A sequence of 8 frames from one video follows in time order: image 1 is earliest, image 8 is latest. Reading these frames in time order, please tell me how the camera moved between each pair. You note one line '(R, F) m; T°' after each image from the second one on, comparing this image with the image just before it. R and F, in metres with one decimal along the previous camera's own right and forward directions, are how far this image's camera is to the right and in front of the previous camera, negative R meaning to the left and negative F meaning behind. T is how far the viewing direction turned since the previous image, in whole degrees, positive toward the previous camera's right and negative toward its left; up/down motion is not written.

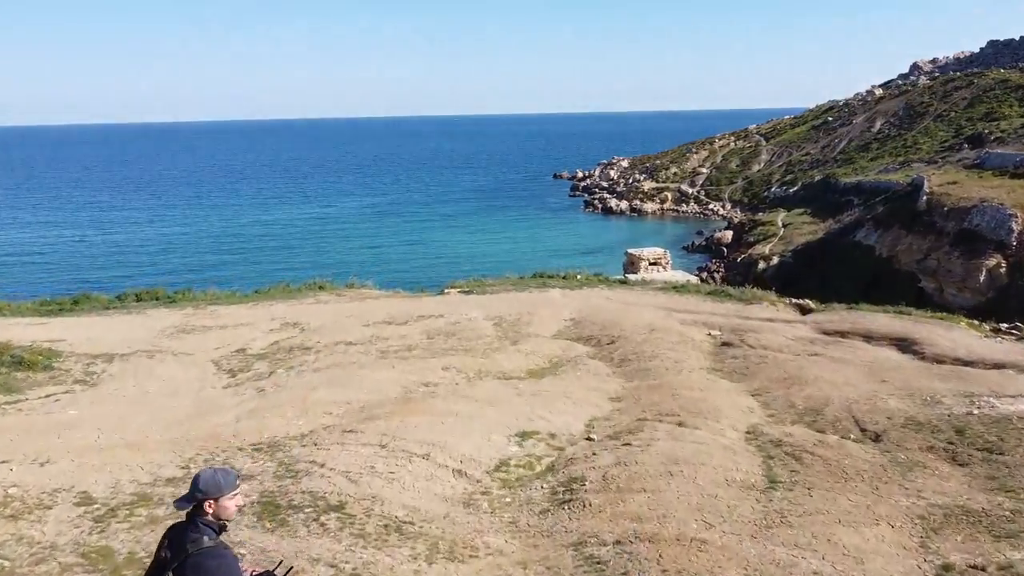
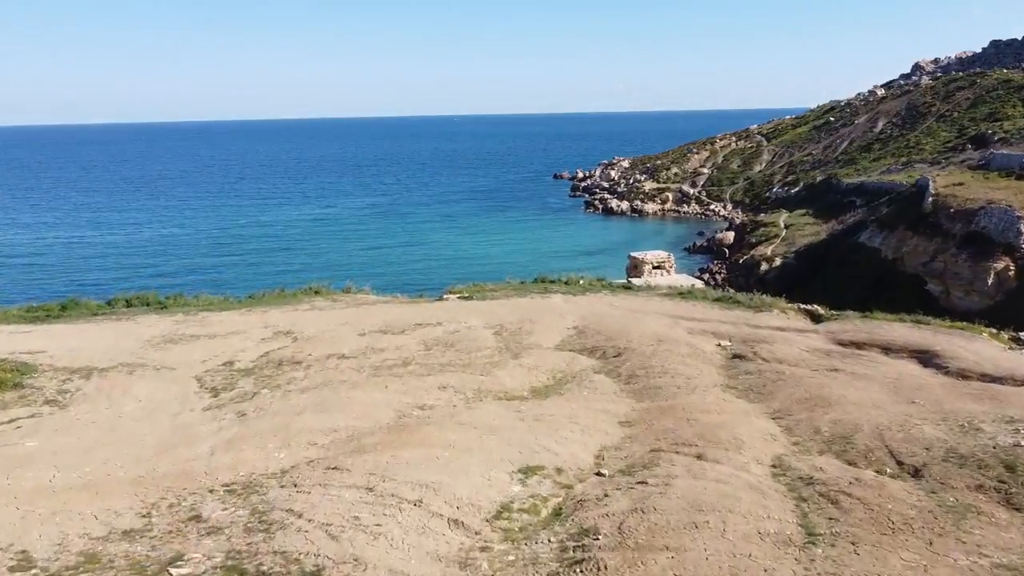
(0.0, +0.6) m; 0°
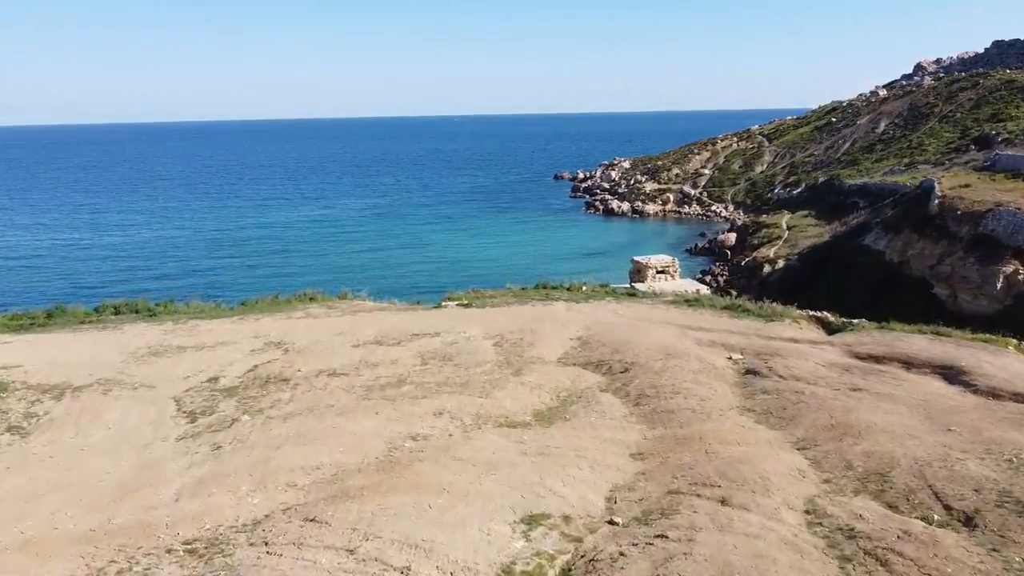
(0.0, +0.6) m; 0°
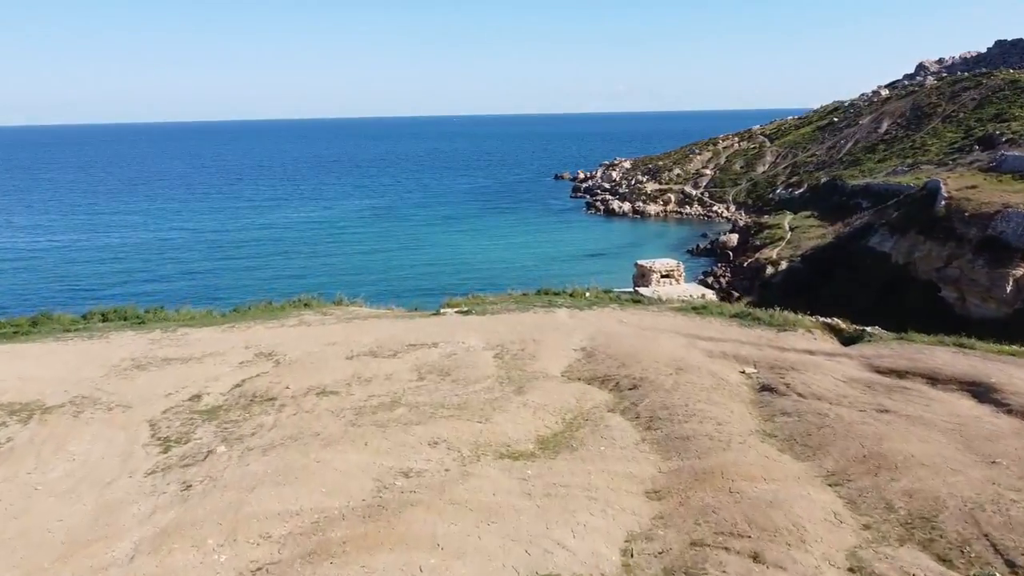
(0.0, +0.6) m; 0°
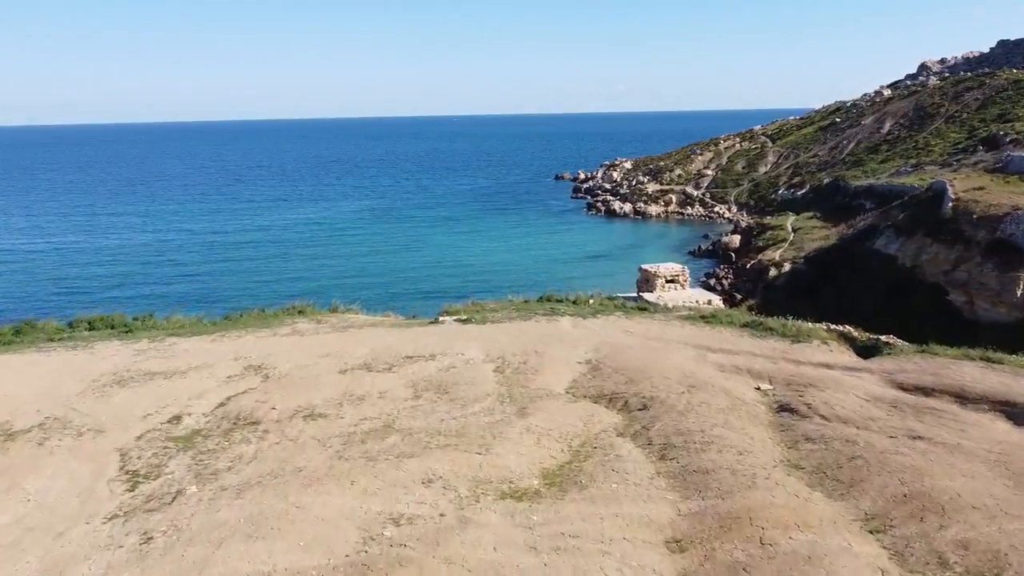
(0.0, +0.7) m; 0°
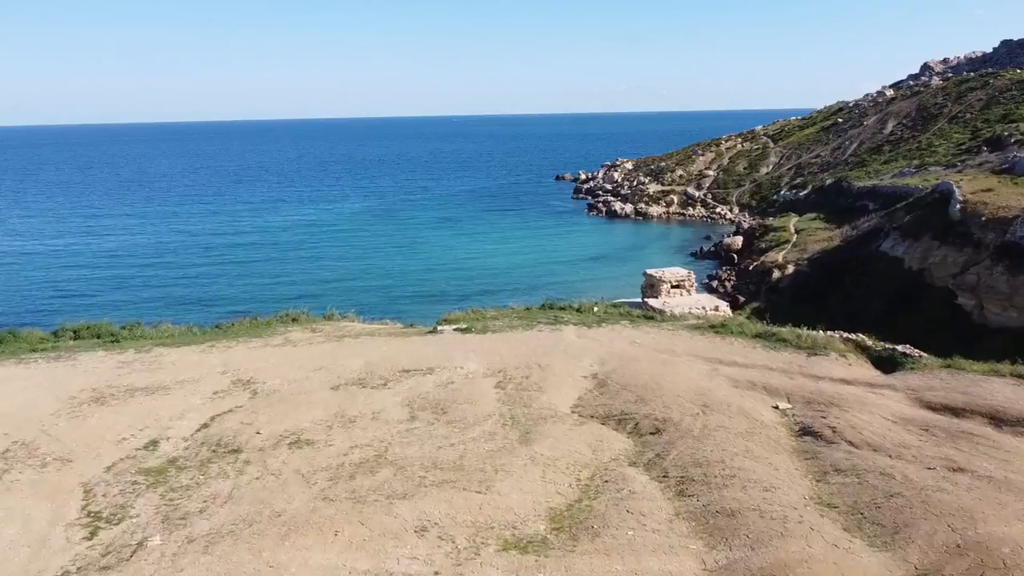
(0.0, +0.7) m; 0°
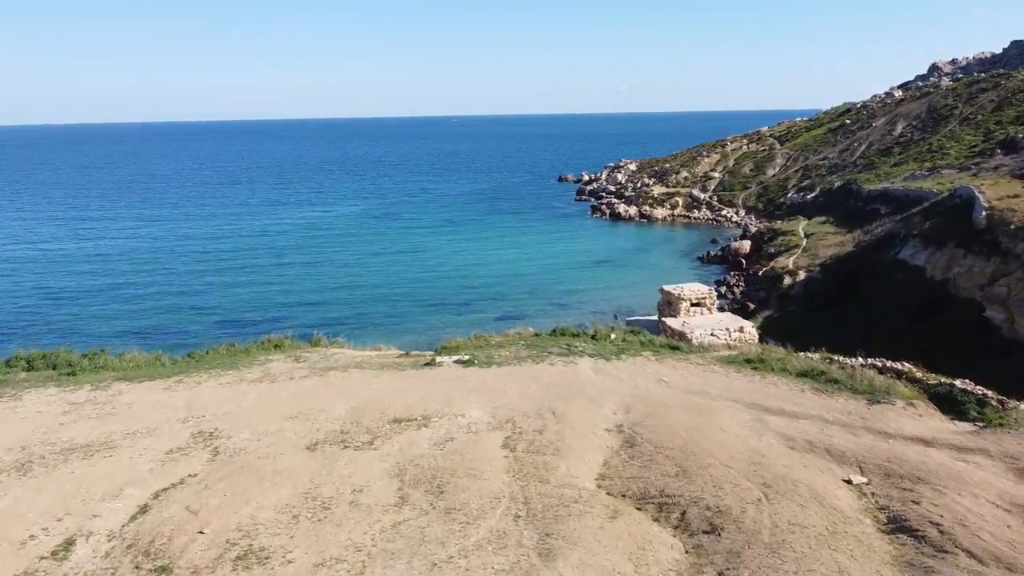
(-0.1, +1.9) m; 0°
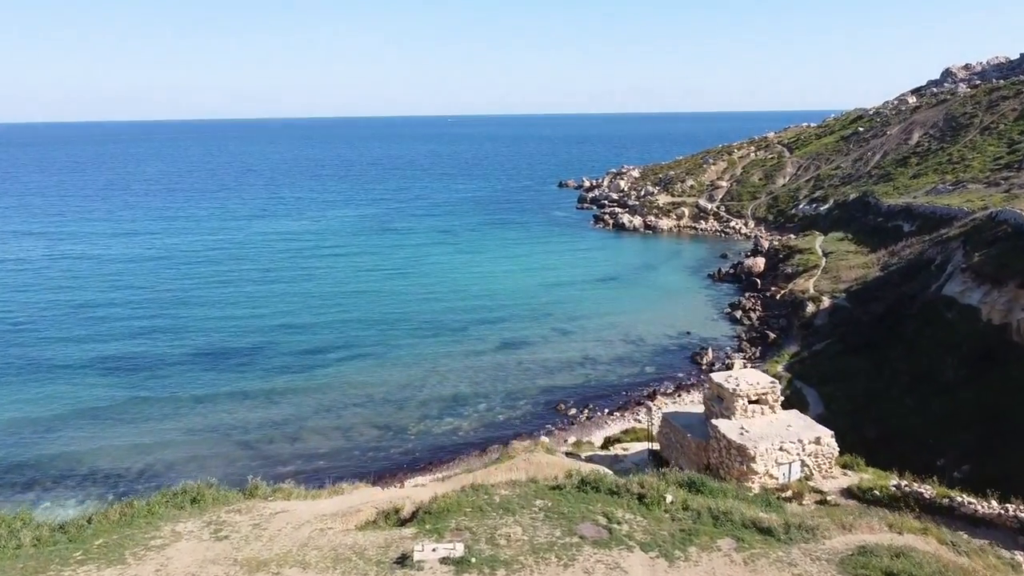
(-0.2, +4.9) m; 0°
